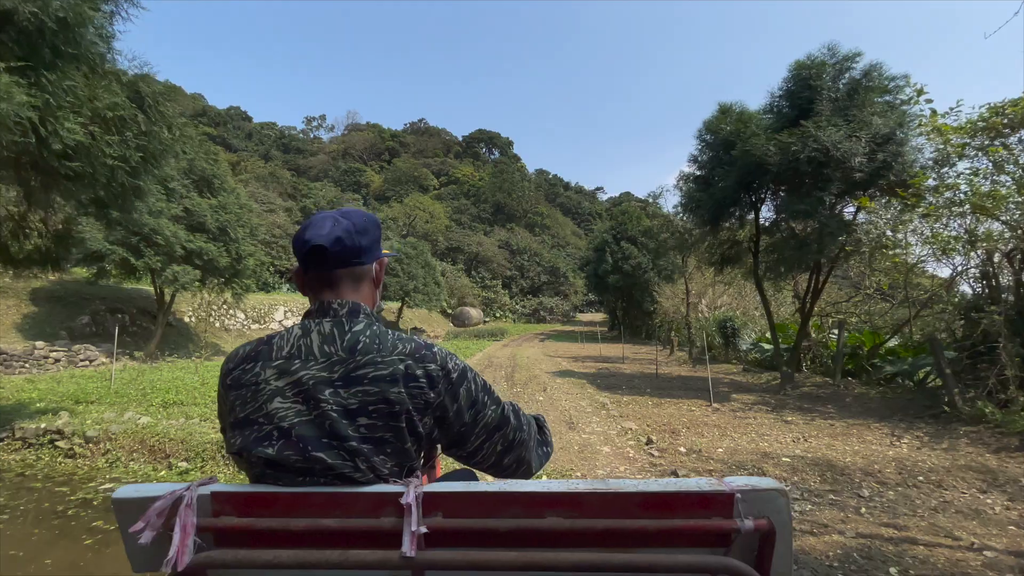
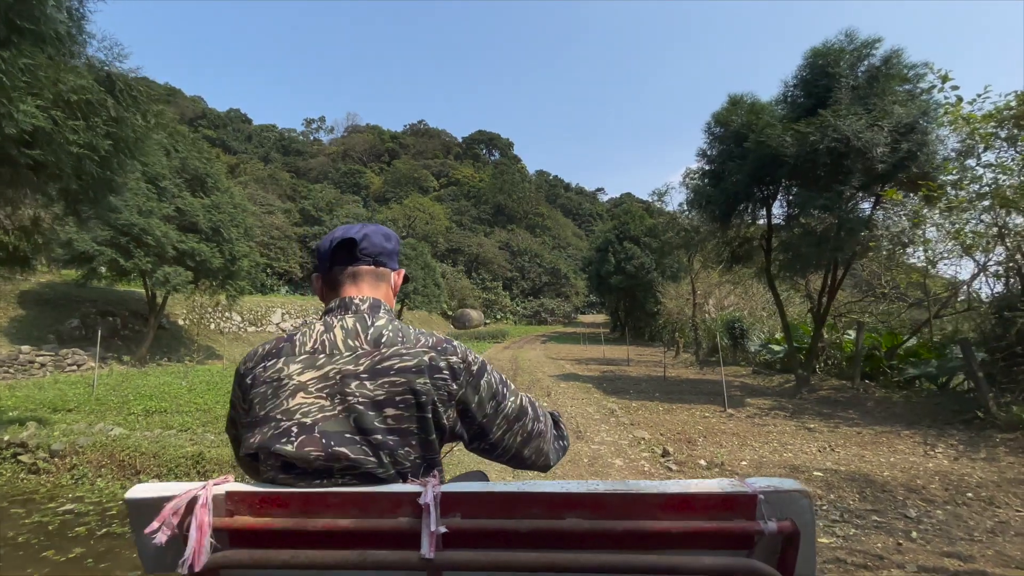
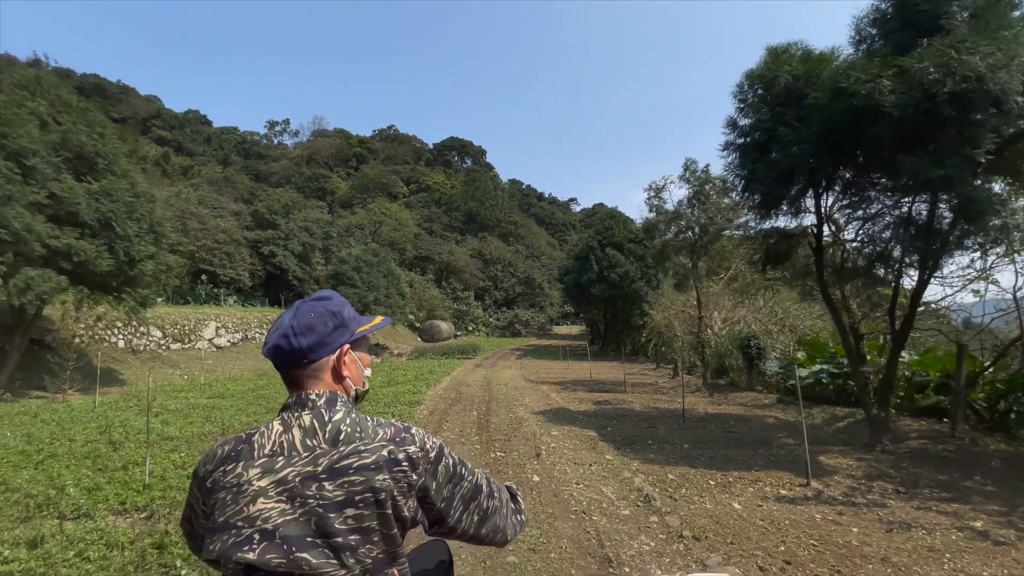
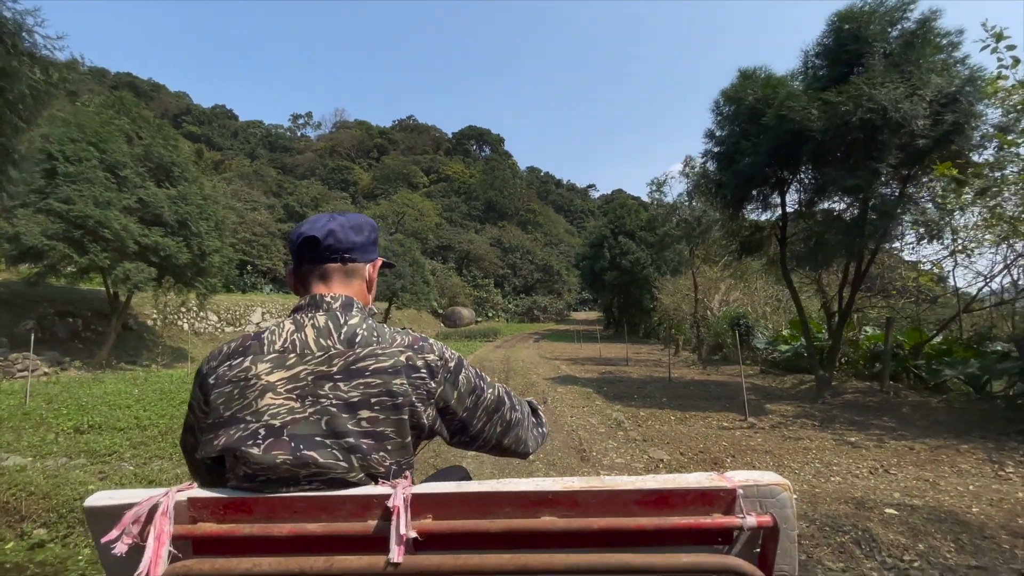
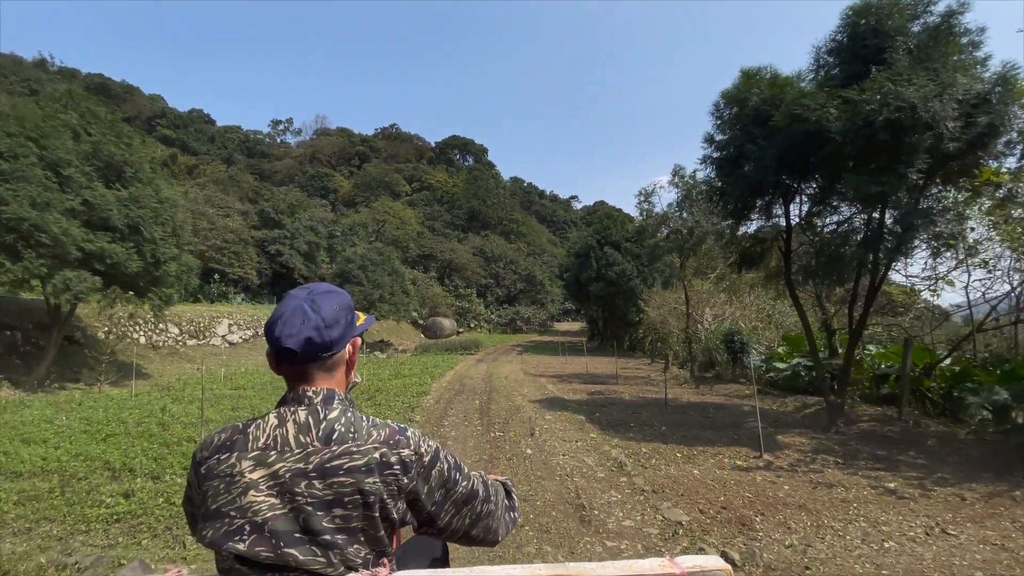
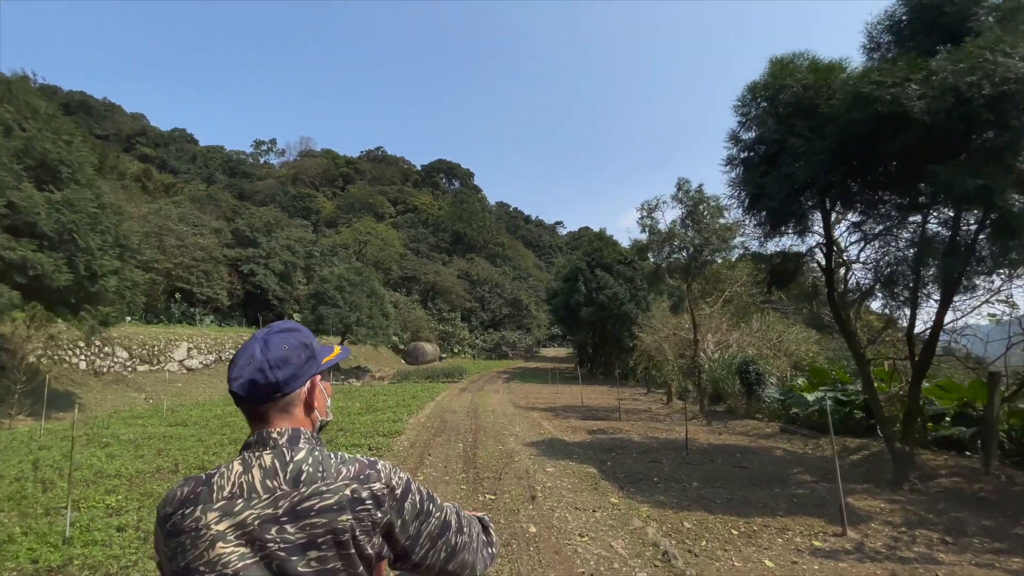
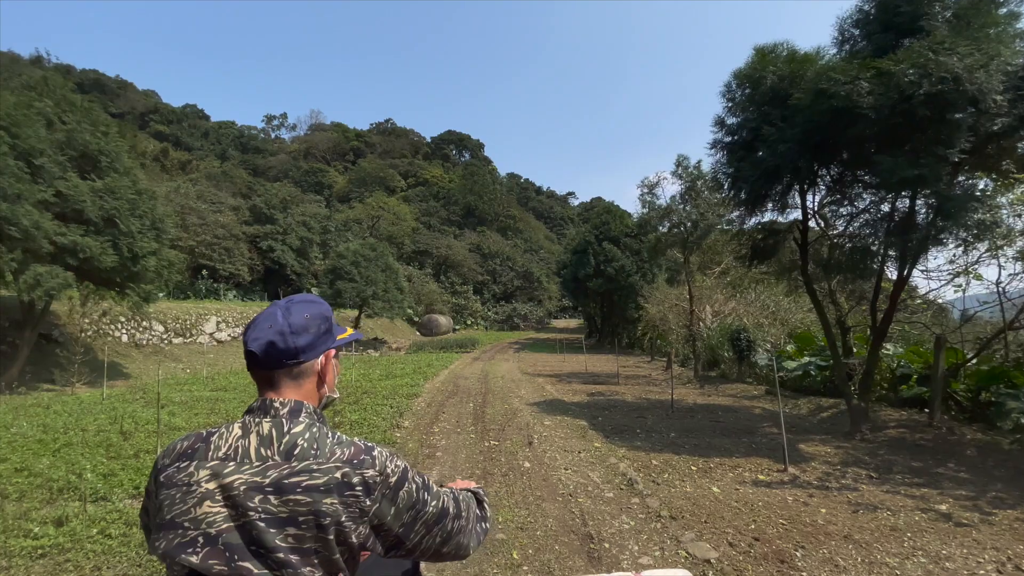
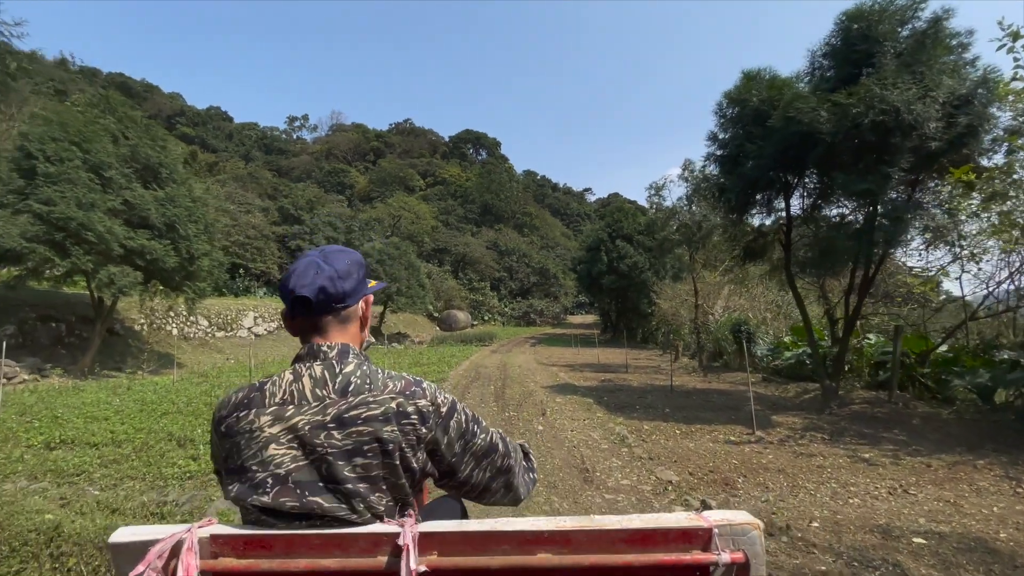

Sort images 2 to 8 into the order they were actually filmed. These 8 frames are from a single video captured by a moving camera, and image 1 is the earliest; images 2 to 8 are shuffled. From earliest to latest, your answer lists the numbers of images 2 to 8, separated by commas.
2, 4, 8, 5, 7, 3, 6
